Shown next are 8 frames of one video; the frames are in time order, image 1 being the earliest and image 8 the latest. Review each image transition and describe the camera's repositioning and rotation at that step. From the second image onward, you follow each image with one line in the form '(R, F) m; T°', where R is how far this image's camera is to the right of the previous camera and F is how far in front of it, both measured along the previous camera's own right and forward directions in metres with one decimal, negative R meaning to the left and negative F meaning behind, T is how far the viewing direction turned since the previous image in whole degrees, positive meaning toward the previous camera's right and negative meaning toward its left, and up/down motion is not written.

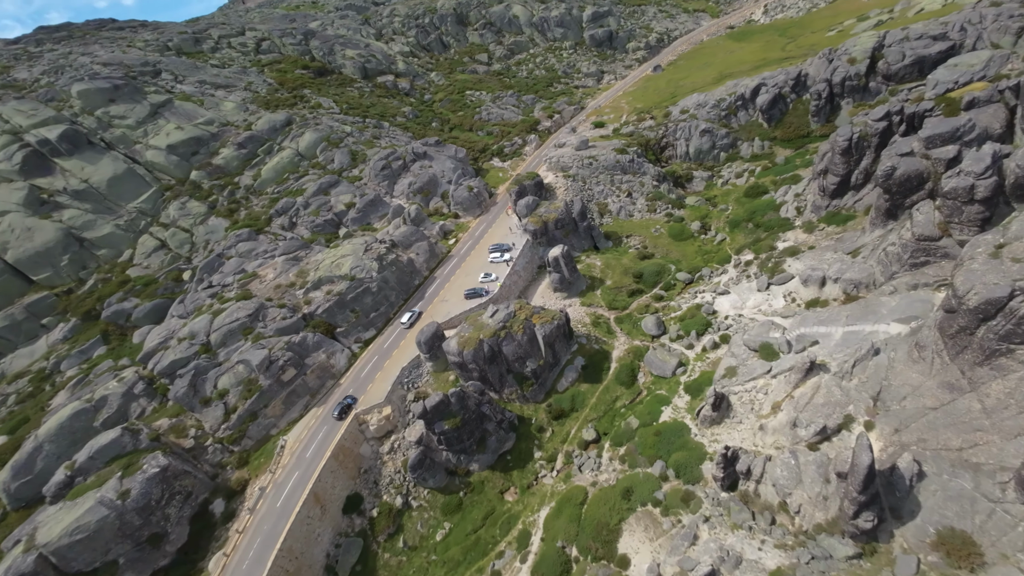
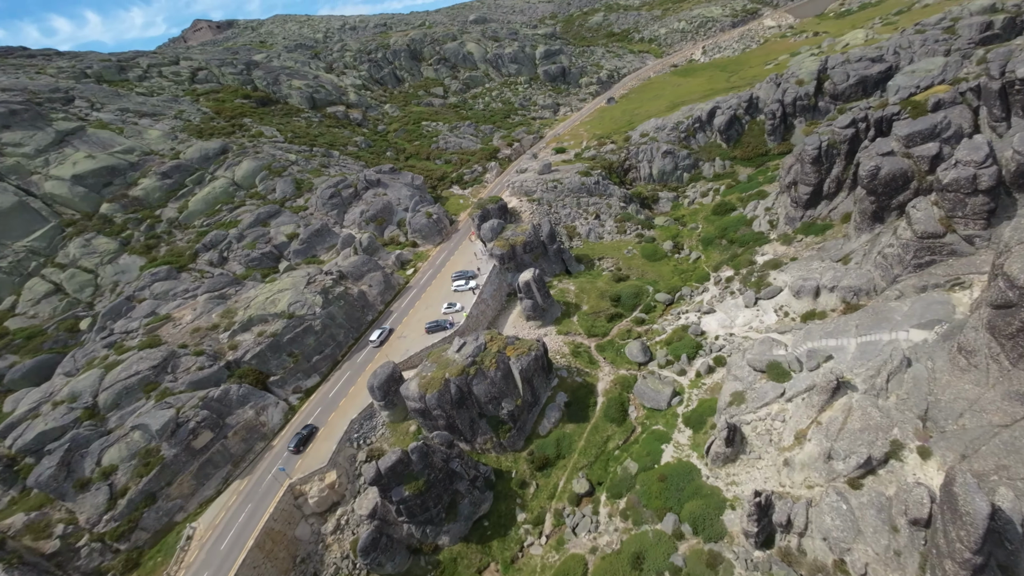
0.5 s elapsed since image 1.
(-0.5, +6.7) m; +5°
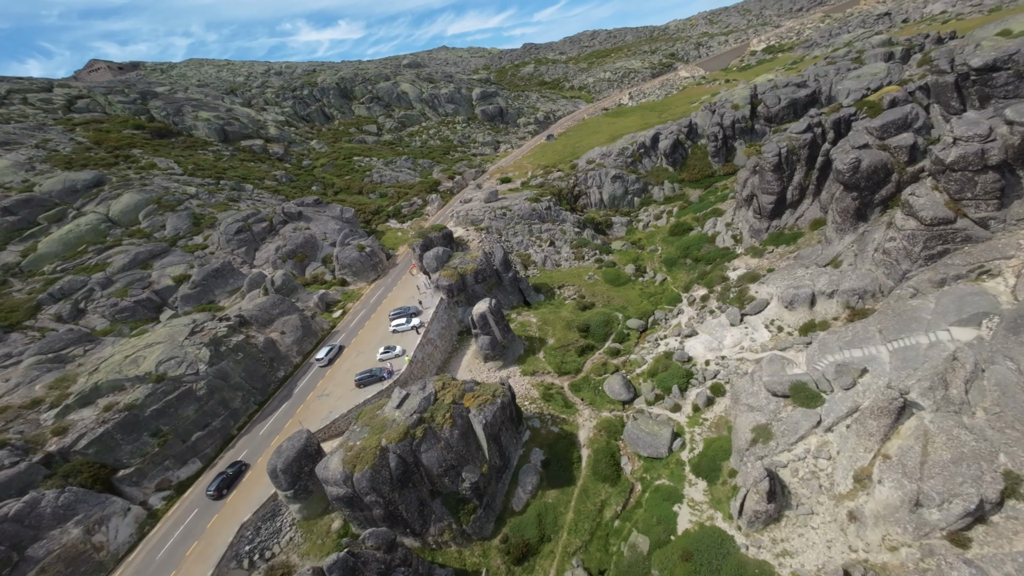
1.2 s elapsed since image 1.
(-0.7, +9.3) m; +8°
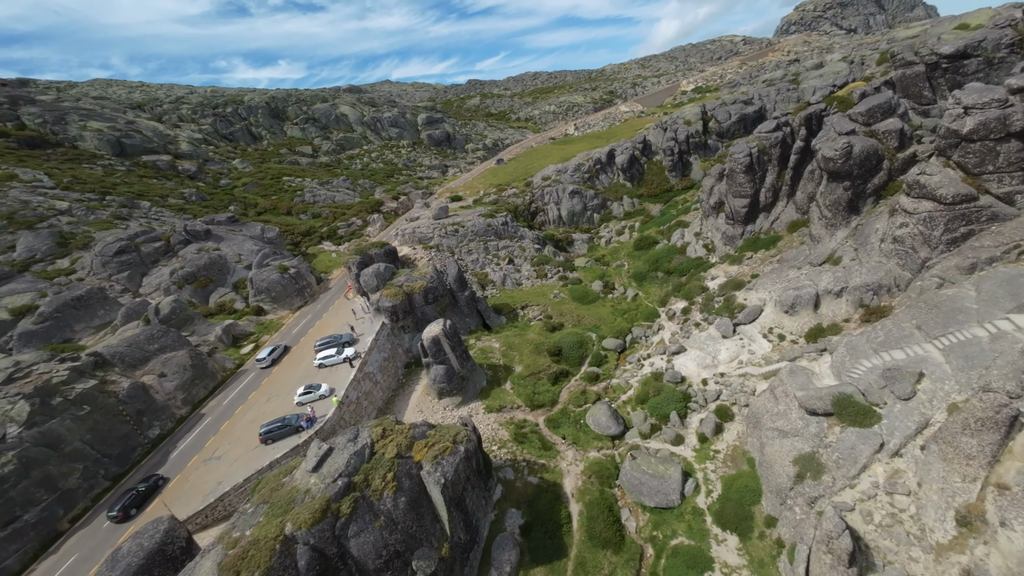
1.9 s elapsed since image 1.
(-0.8, +8.2) m; +7°
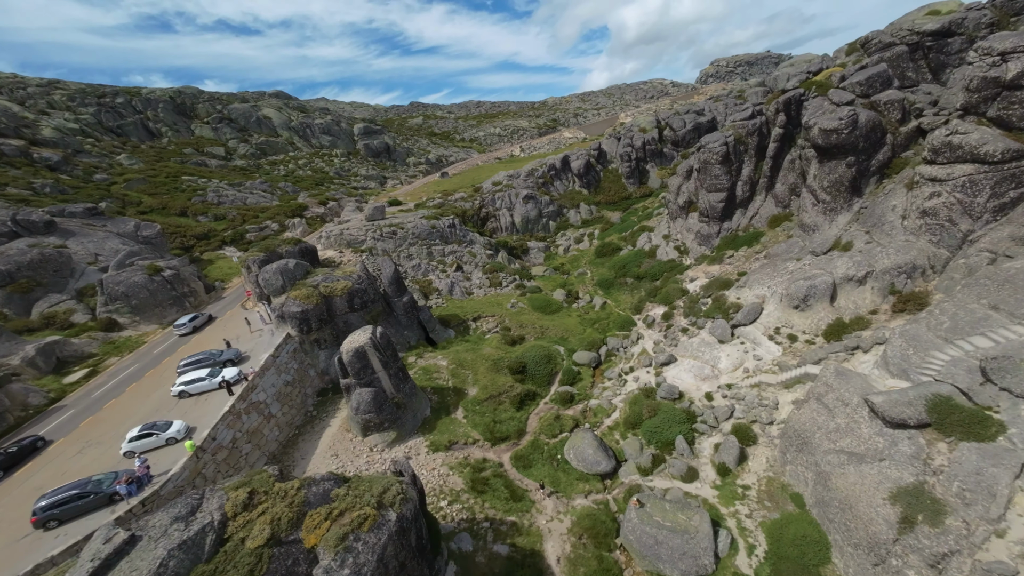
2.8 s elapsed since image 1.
(-0.8, +9.1) m; +8°
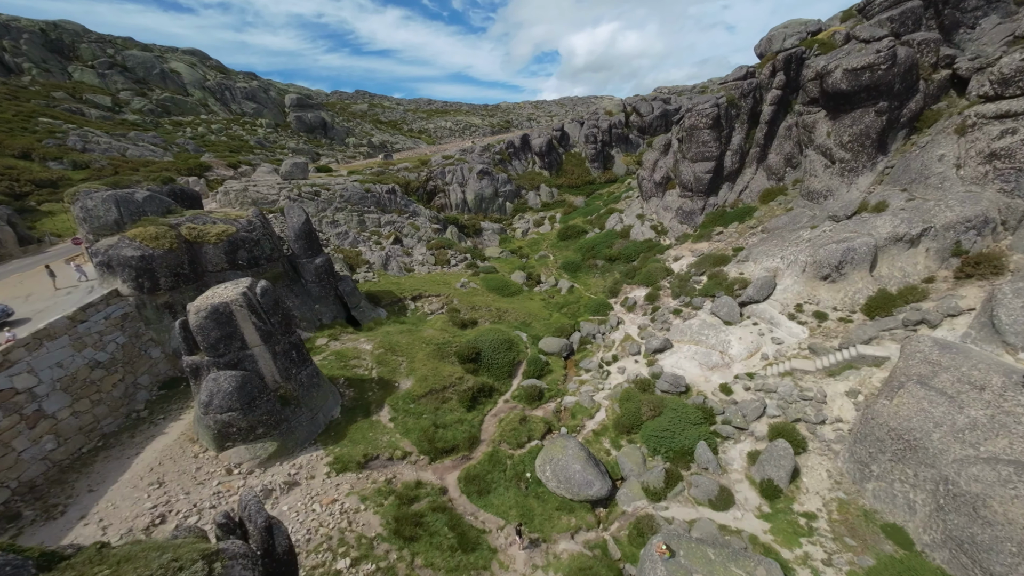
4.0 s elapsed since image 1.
(-0.5, +8.9) m; +8°
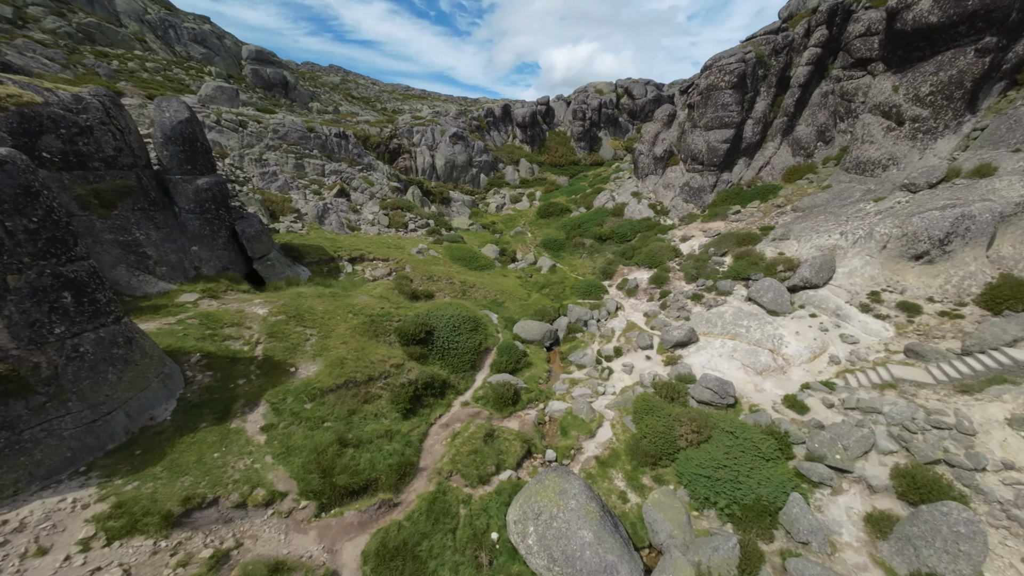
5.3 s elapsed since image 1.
(-0.2, +8.3) m; +5°
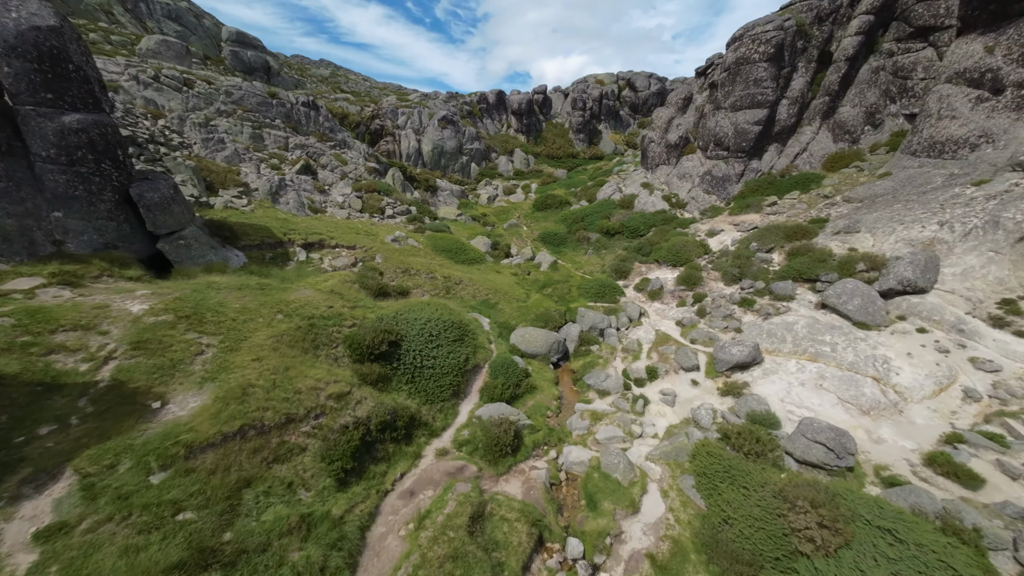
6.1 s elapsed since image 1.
(-0.5, +5.7) m; +2°
